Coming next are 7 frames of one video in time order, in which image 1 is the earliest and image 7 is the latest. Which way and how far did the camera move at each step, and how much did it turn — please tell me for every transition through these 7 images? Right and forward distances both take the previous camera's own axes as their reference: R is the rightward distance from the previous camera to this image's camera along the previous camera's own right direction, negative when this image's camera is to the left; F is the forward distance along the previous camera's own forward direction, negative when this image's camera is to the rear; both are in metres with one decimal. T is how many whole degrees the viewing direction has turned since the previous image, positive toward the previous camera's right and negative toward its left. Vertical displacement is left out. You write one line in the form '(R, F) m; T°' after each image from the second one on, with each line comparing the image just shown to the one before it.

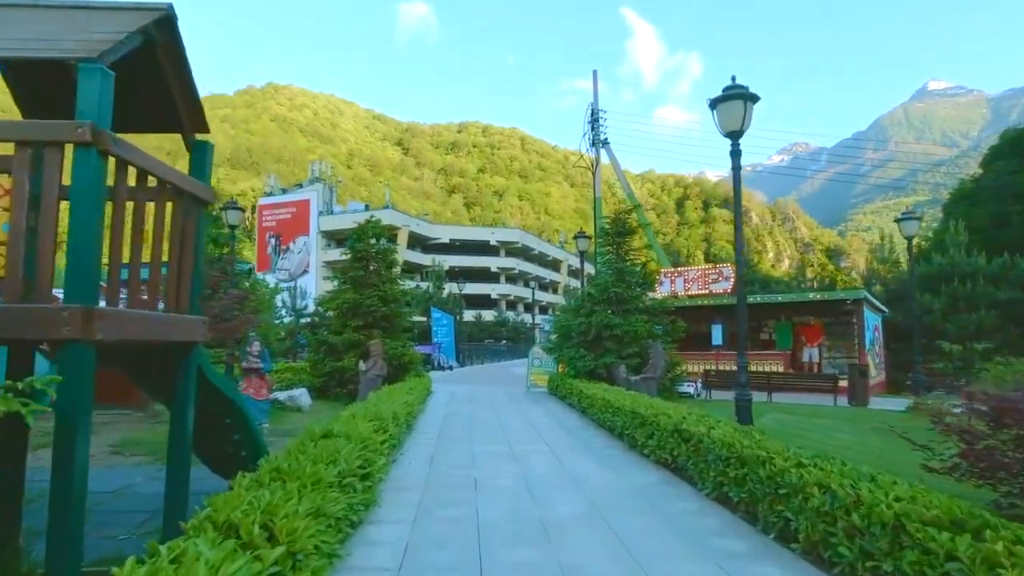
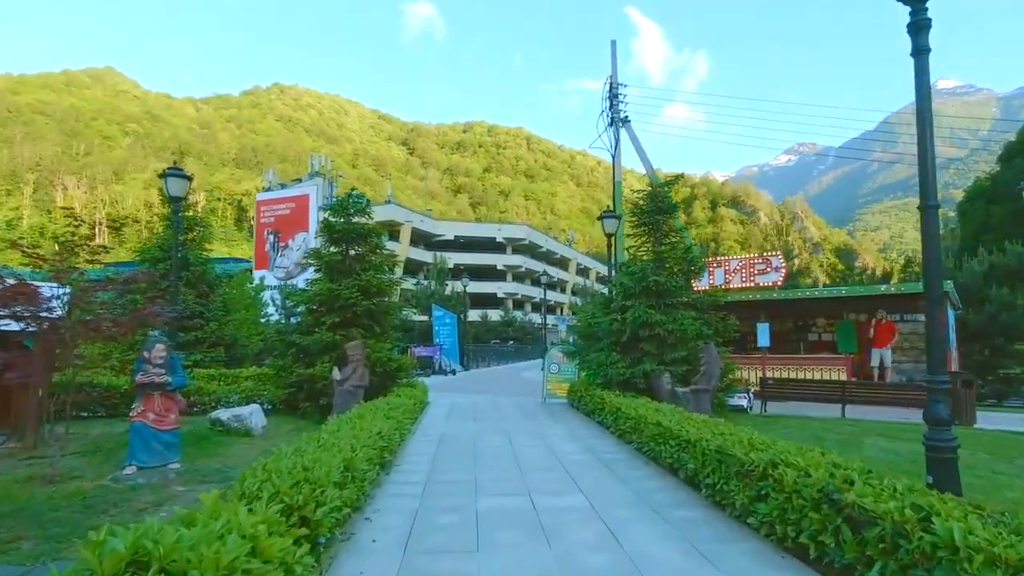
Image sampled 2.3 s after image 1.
(-0.1, +2.1) m; -1°
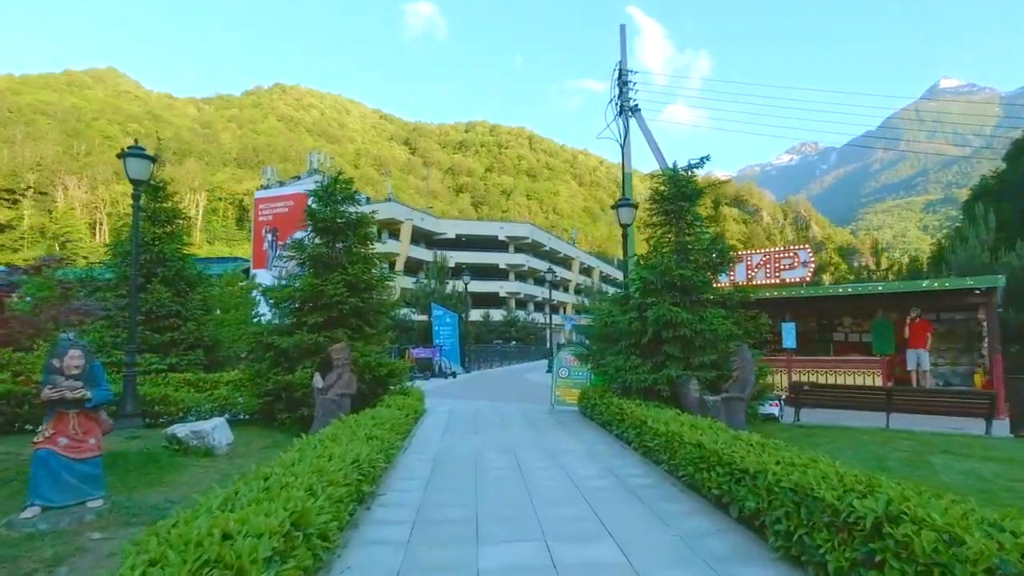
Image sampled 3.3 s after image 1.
(-0.1, +1.0) m; 0°
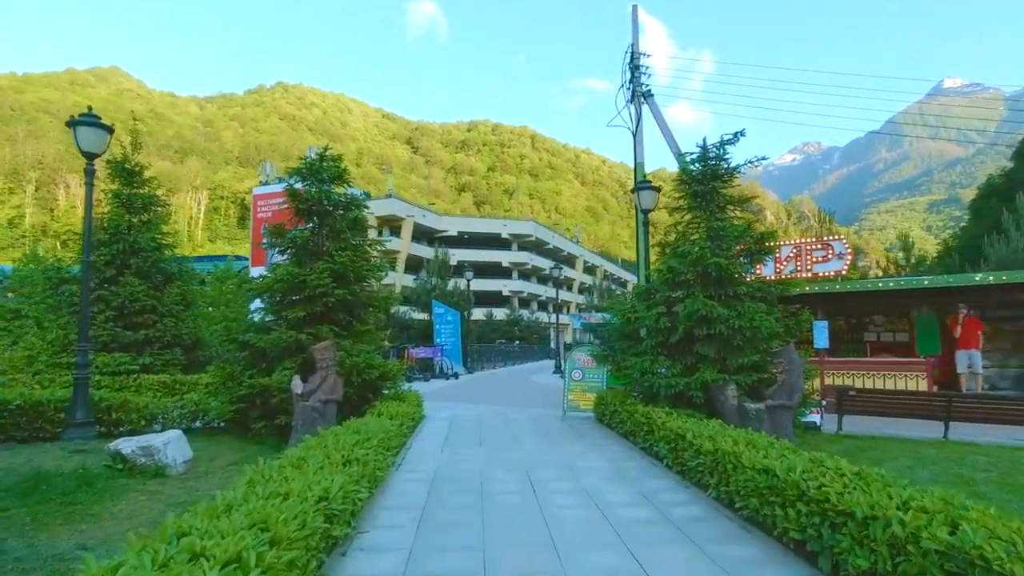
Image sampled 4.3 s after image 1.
(-0.1, +1.0) m; 0°
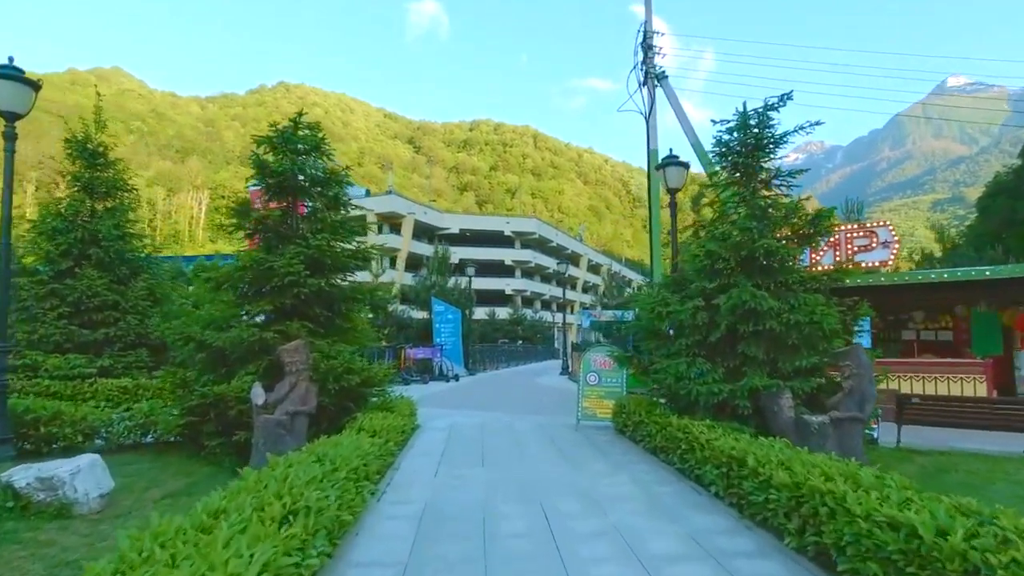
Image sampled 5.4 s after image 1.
(-0.1, +1.1) m; 0°
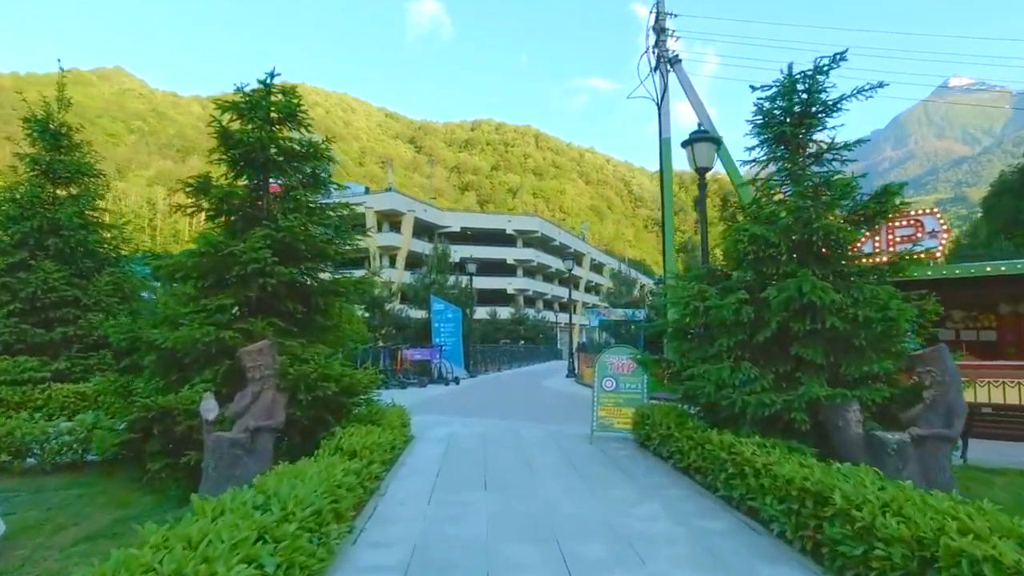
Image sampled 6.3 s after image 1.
(-0.1, +0.9) m; 0°
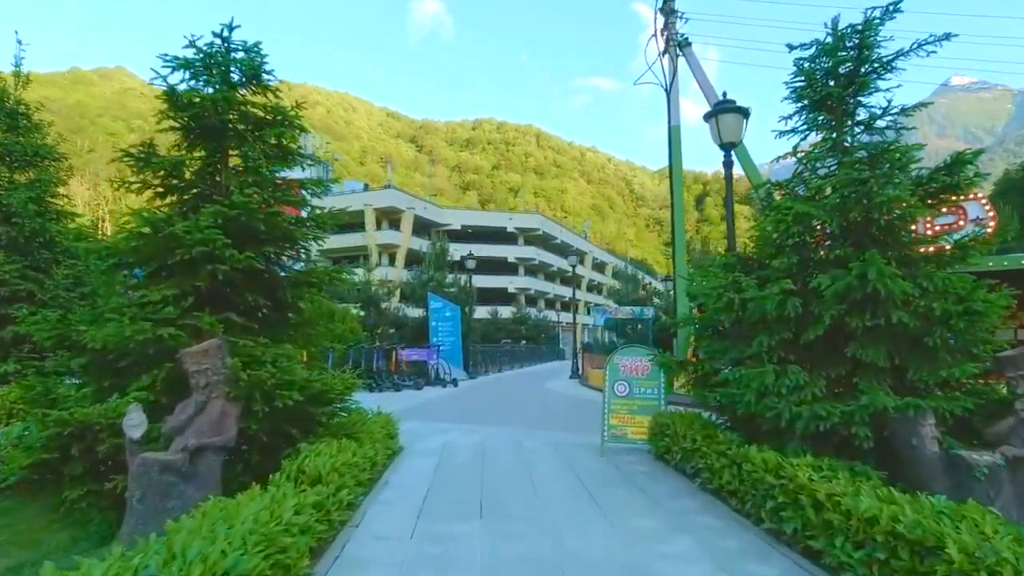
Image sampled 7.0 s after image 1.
(0.0, +0.8) m; 0°
